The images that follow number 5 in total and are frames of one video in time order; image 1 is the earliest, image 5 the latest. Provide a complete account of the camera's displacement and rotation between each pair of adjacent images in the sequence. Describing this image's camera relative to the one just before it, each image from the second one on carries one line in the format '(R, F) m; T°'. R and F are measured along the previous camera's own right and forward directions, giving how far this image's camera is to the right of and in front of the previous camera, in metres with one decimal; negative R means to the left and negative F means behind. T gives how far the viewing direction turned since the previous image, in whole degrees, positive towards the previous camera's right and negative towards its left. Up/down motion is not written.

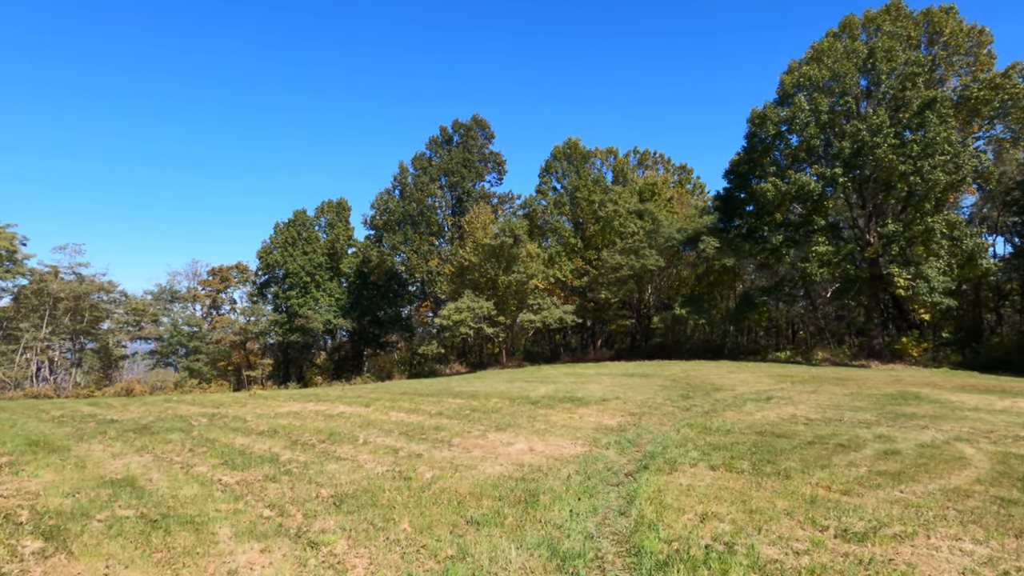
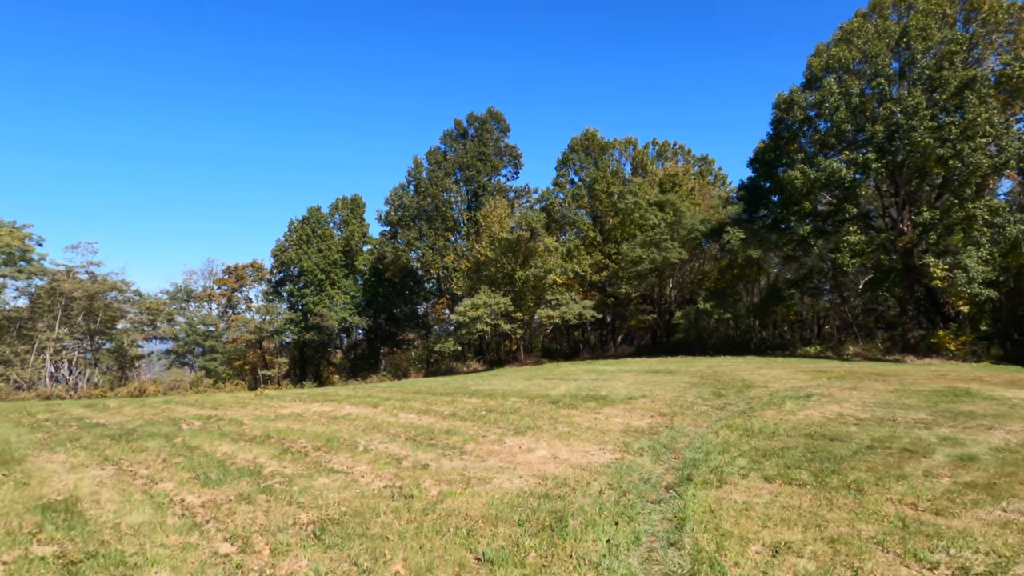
(0.0, +0.8) m; -2°
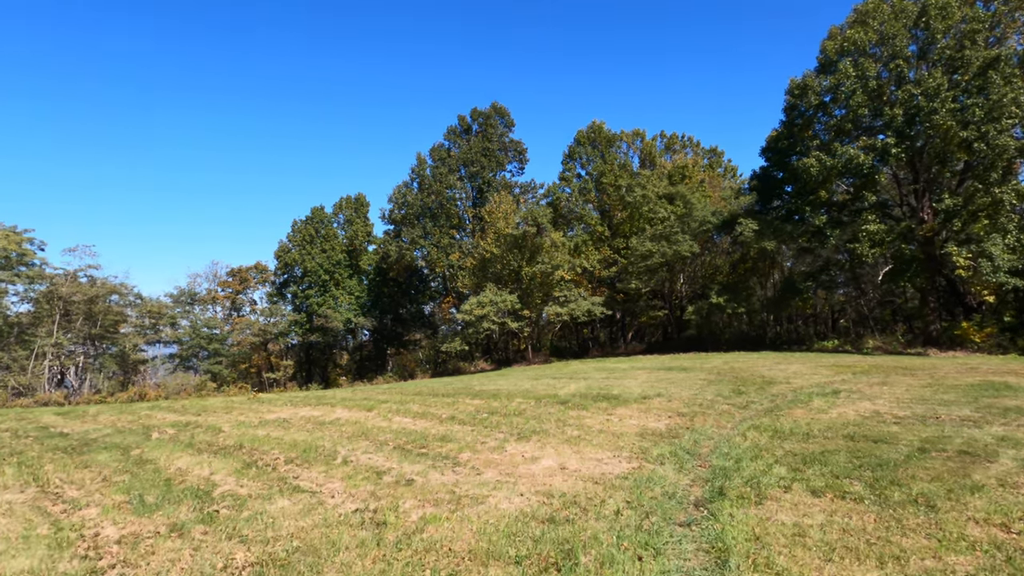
(+0.1, +0.7) m; -1°
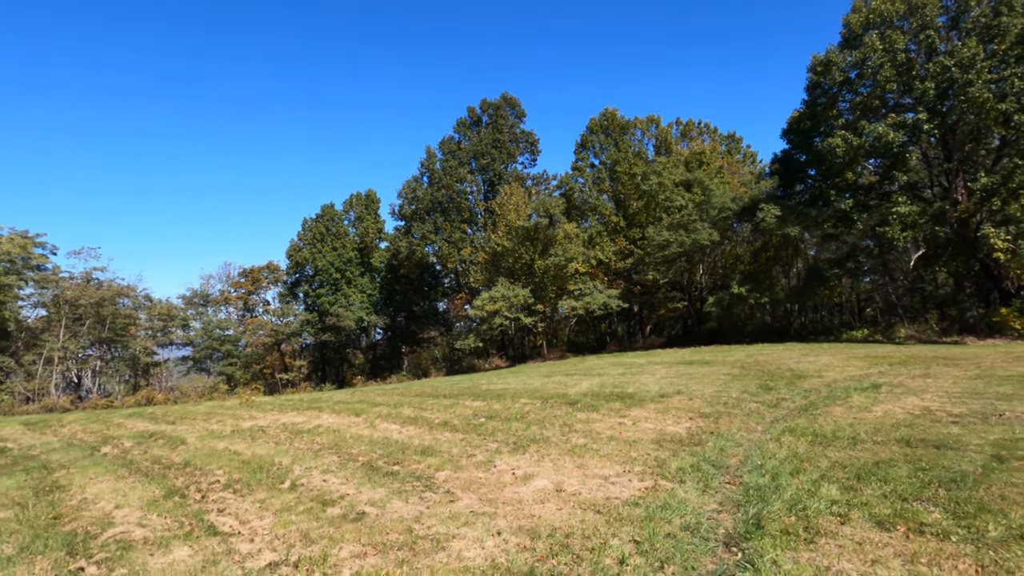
(+0.3, +0.9) m; -2°
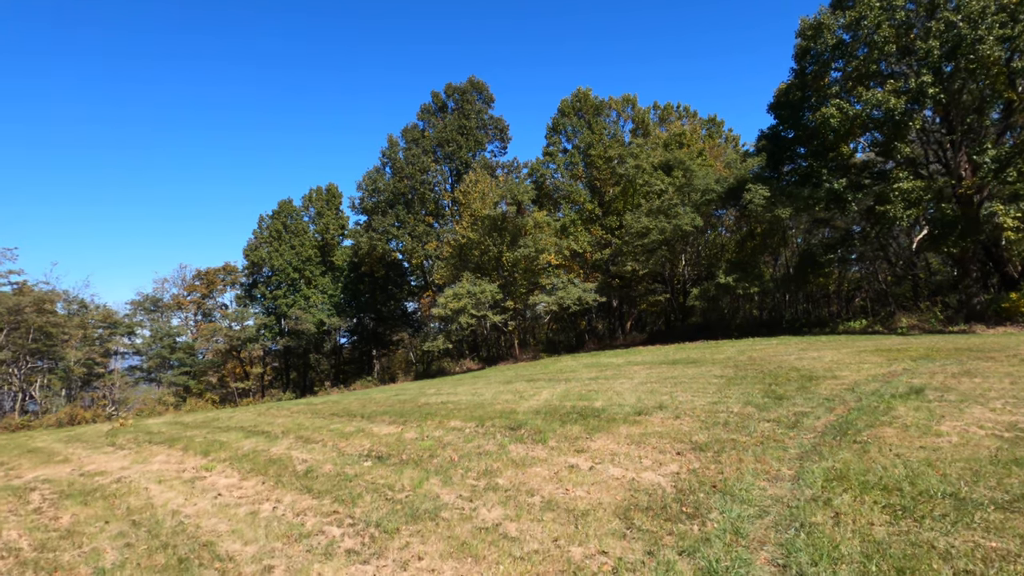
(+0.8, +2.4) m; +2°
